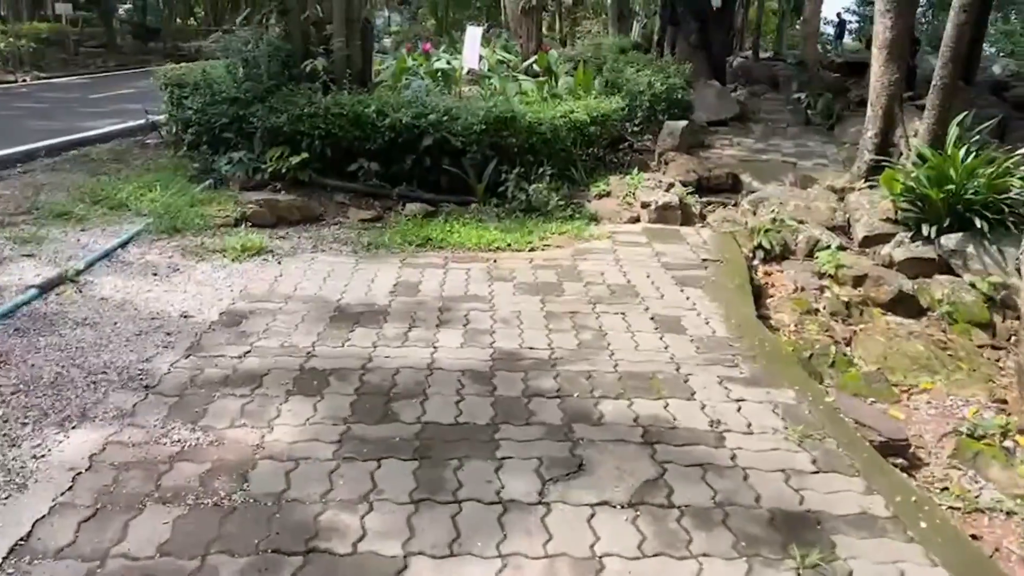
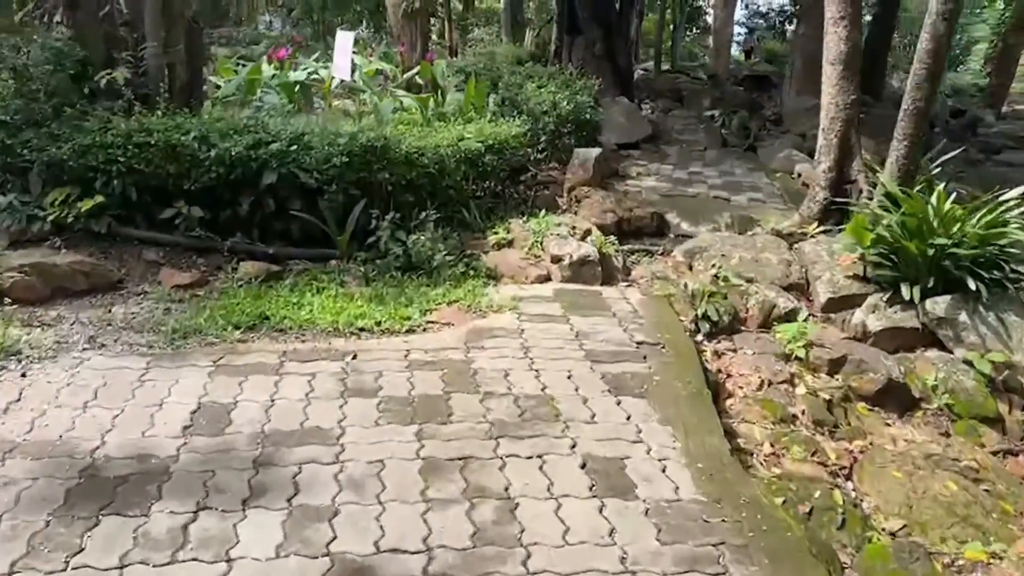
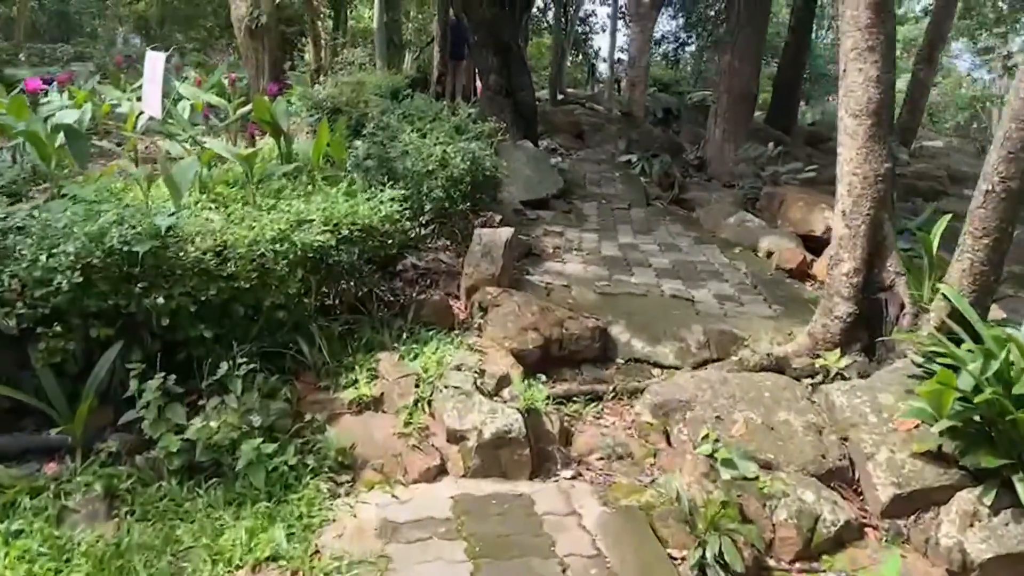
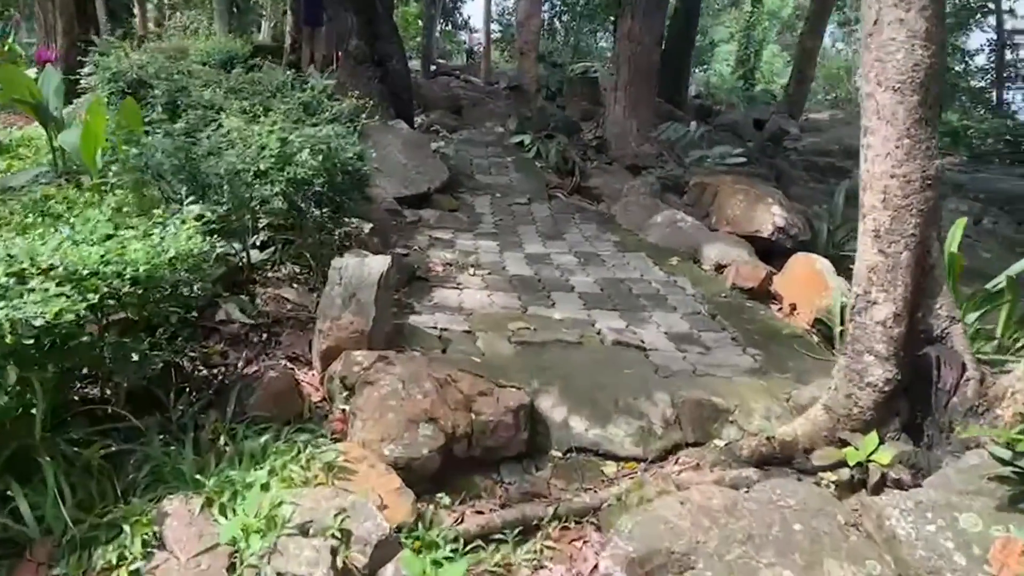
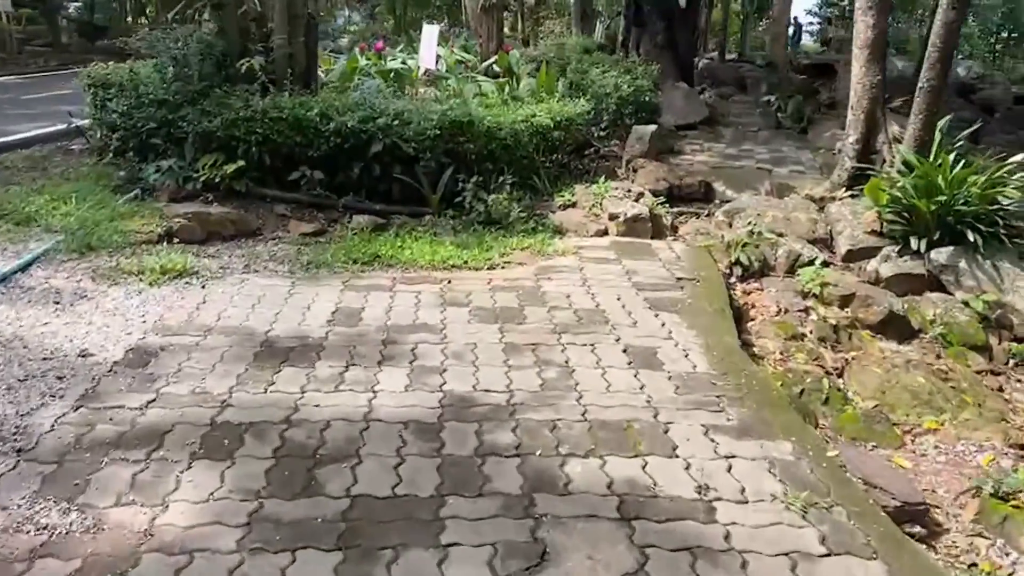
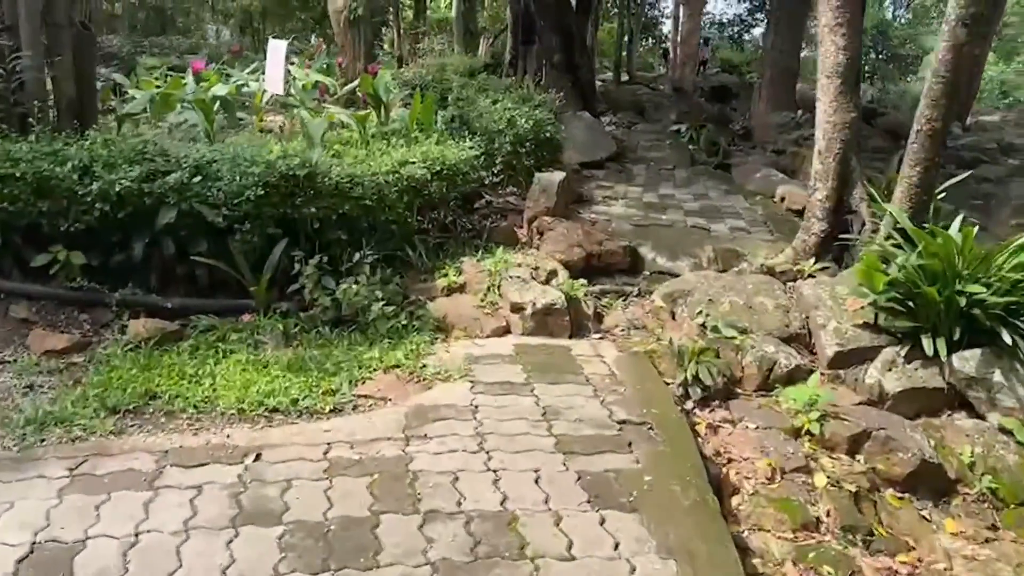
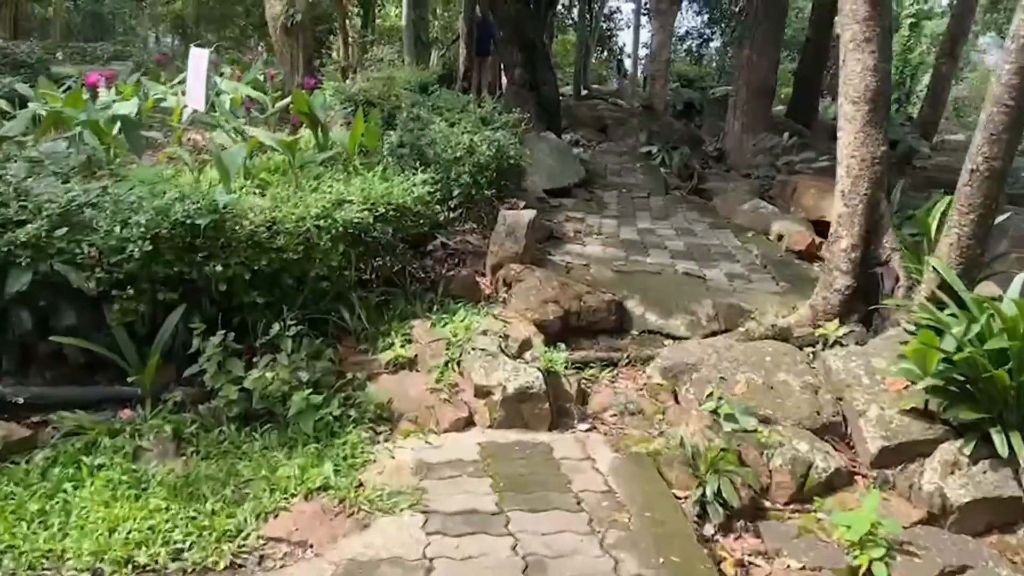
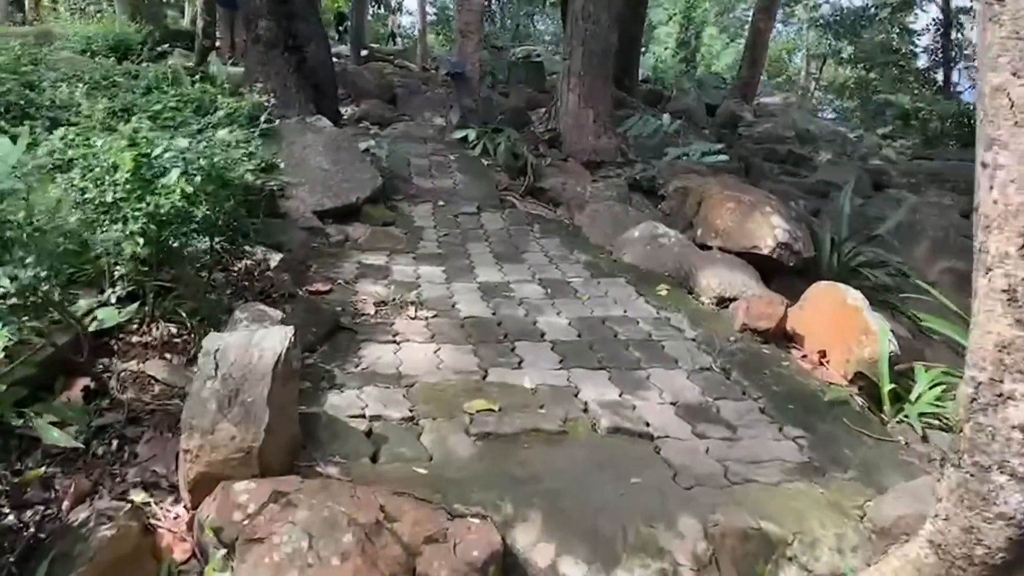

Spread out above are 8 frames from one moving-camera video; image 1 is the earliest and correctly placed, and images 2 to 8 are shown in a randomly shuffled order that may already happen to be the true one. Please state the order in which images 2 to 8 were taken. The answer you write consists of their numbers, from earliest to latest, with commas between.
5, 2, 6, 7, 3, 4, 8
